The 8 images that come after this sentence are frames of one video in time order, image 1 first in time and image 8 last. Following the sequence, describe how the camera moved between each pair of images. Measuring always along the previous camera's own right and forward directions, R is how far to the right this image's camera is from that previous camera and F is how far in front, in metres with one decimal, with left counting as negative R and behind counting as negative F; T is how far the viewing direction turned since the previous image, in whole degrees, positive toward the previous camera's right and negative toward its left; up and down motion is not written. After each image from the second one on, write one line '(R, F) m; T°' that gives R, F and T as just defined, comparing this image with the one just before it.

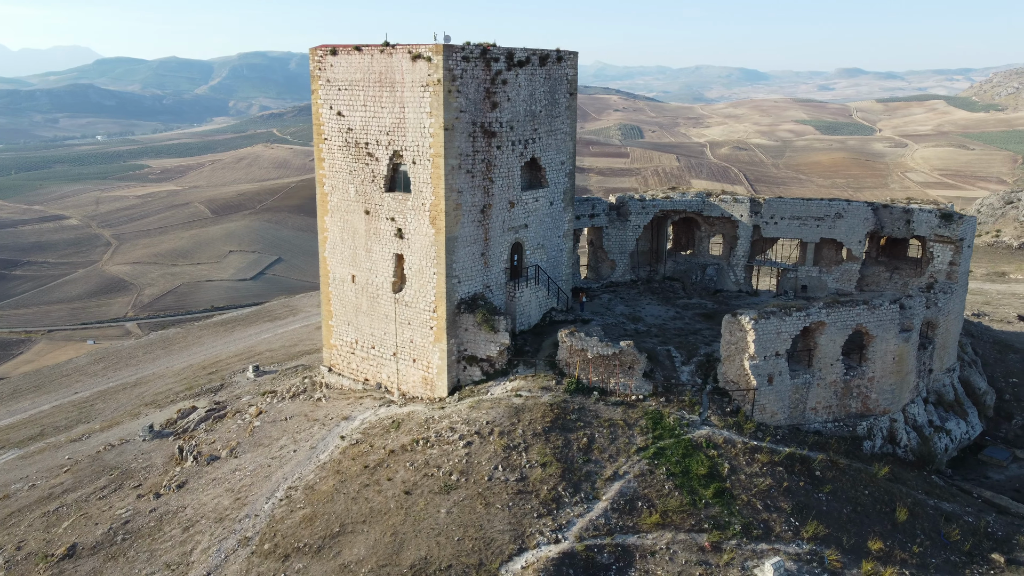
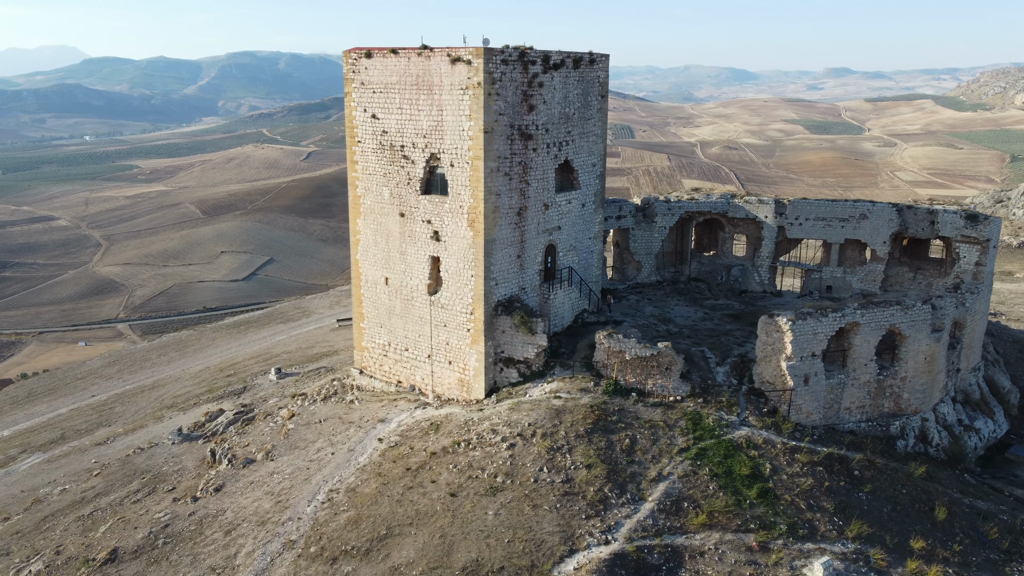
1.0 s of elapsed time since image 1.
(-0.9, 0.0) m; +1°
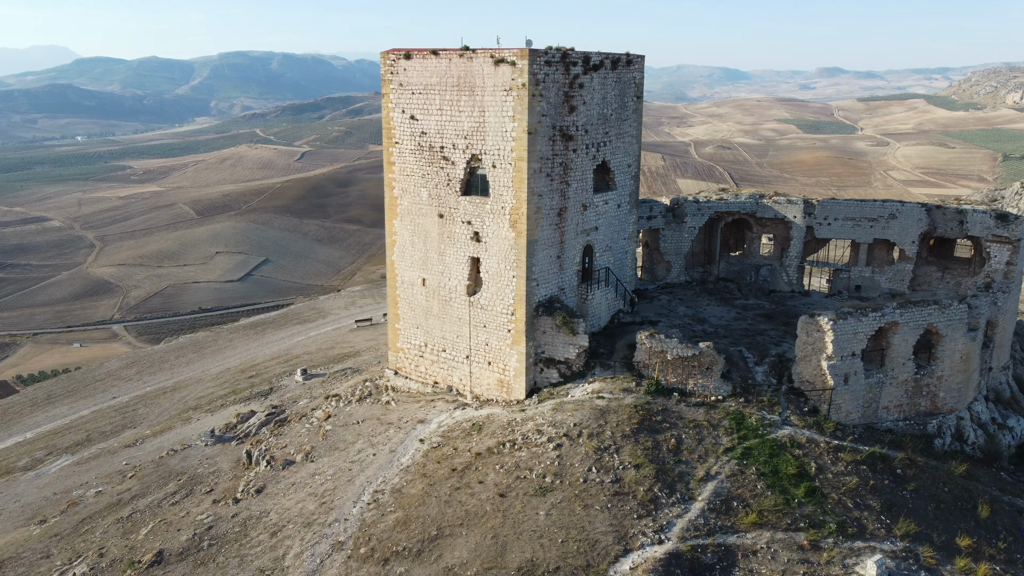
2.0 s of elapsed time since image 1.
(-1.0, 0.0) m; 0°
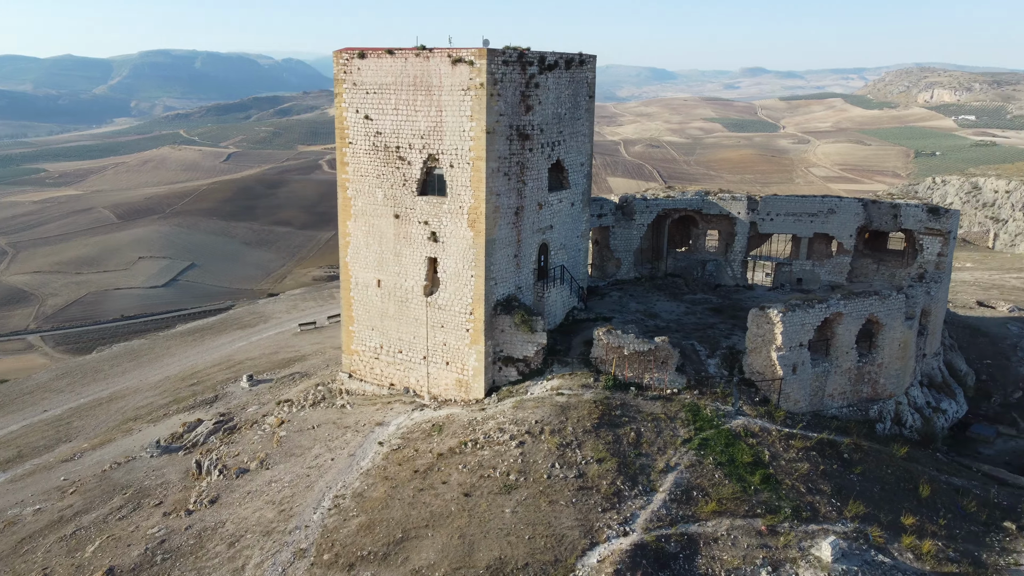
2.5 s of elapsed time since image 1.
(-0.4, 0.0) m; +5°
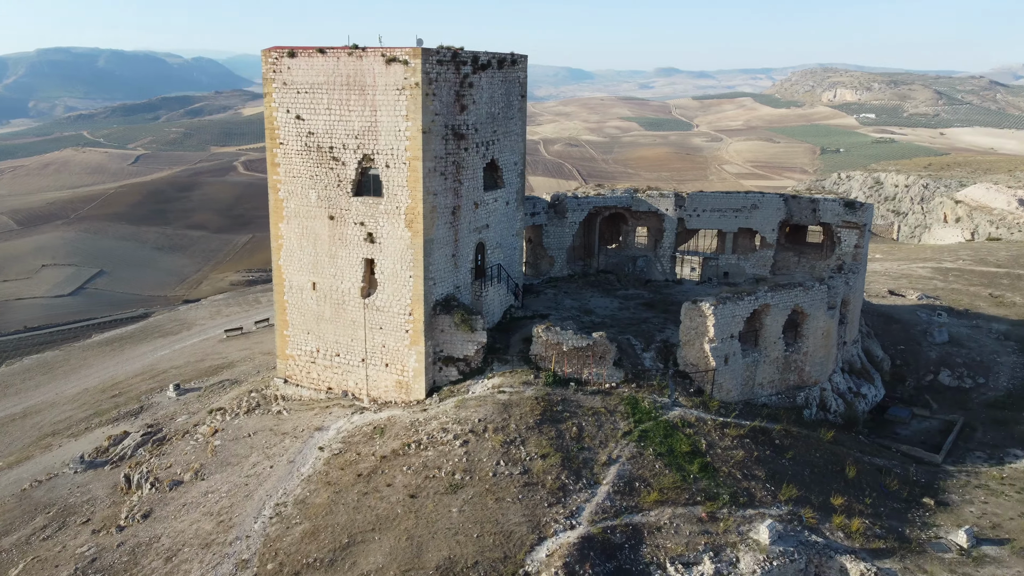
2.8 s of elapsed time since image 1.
(-0.3, 0.0) m; +5°
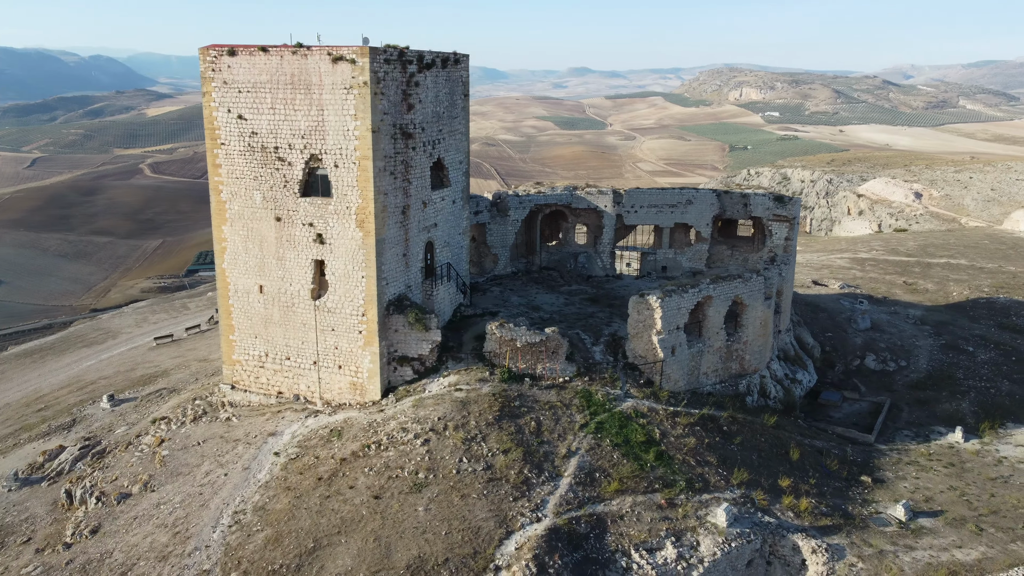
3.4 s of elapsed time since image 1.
(-0.7, -0.1) m; +6°
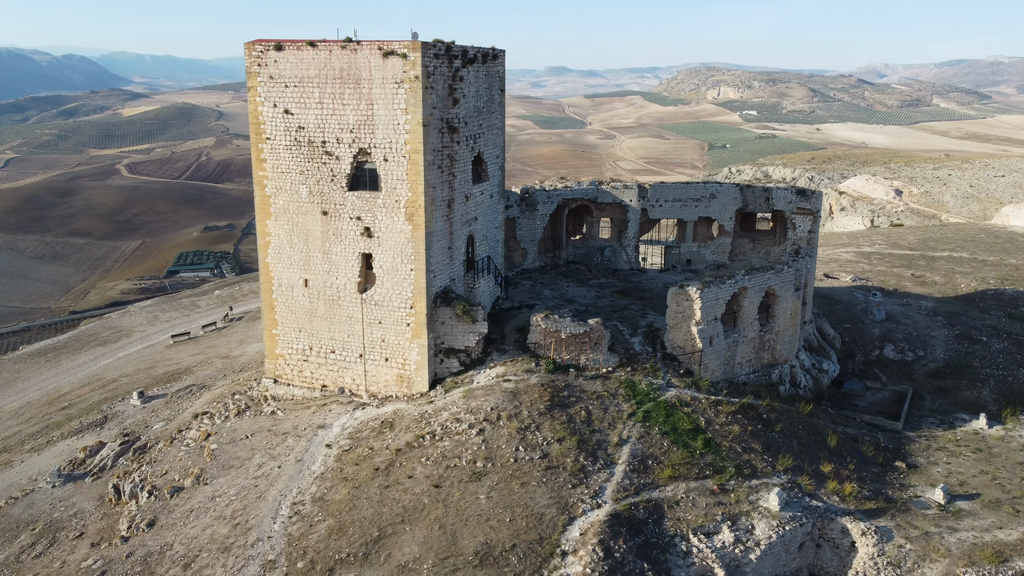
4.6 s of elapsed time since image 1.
(-1.4, -0.2) m; +1°
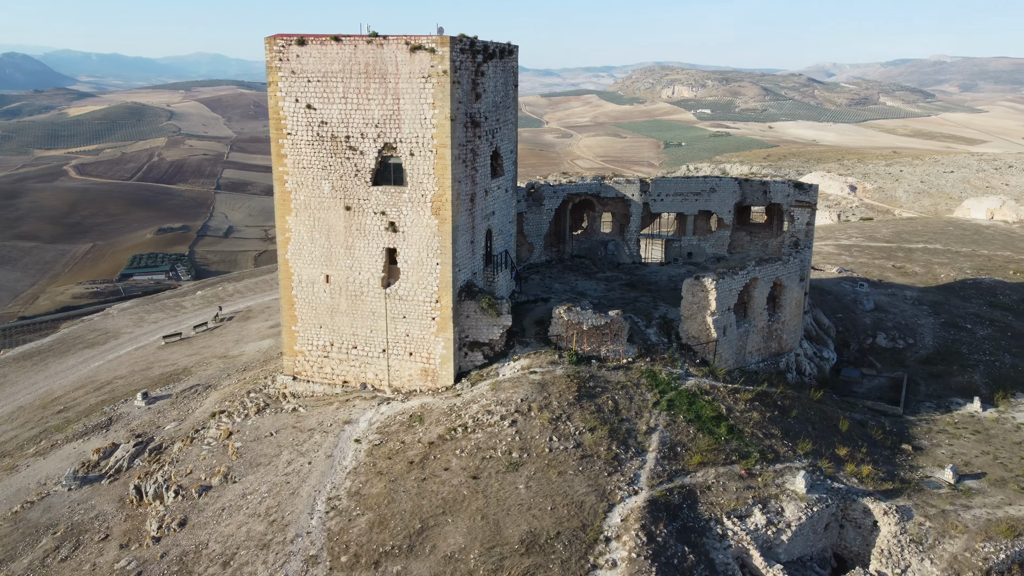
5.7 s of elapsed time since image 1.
(-1.3, -0.1) m; +3°
